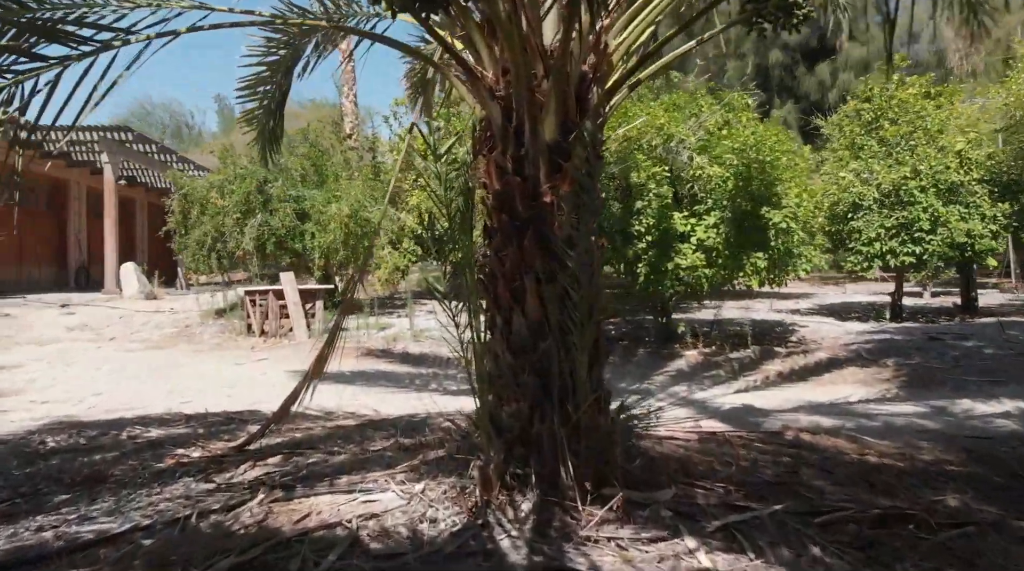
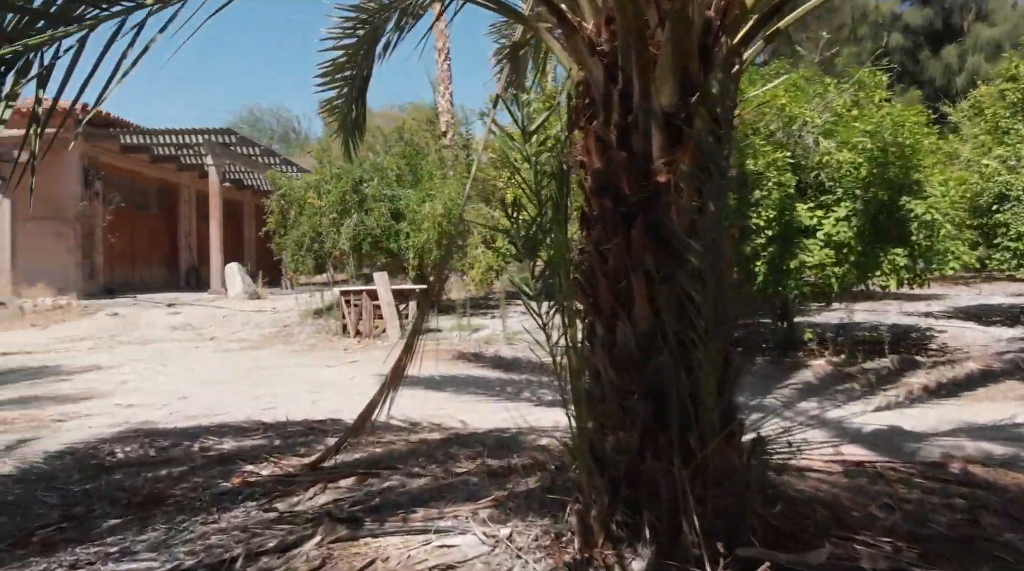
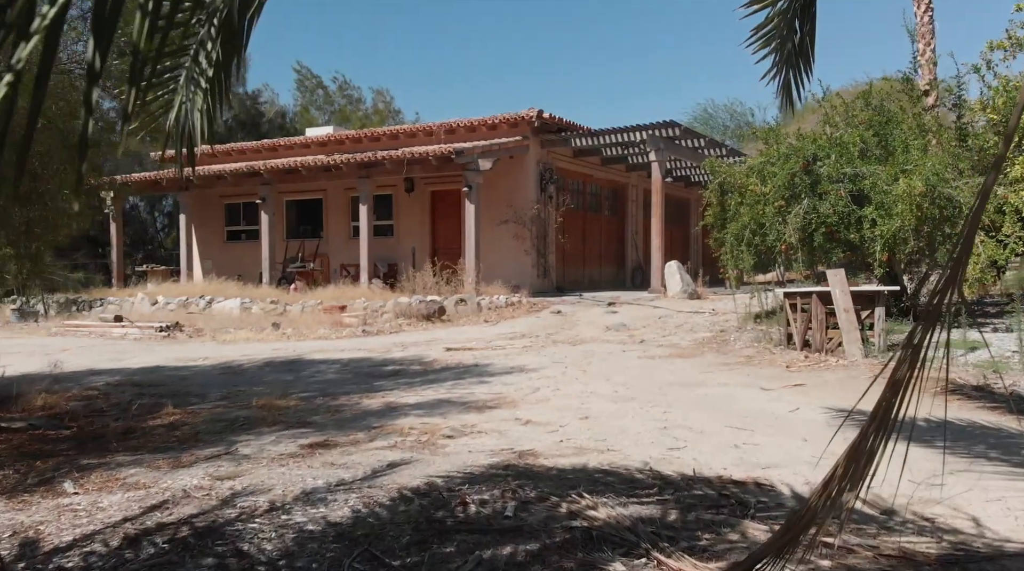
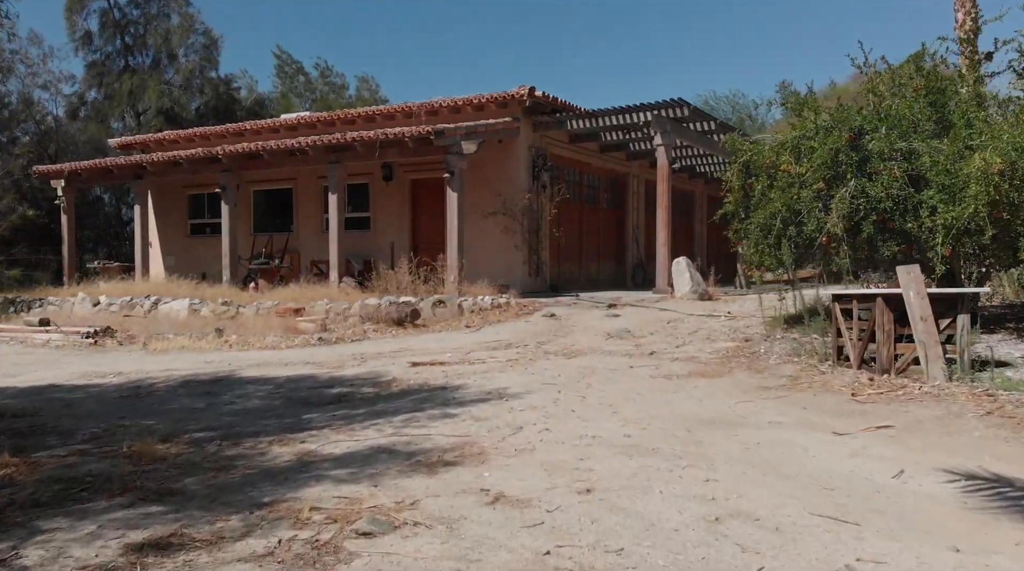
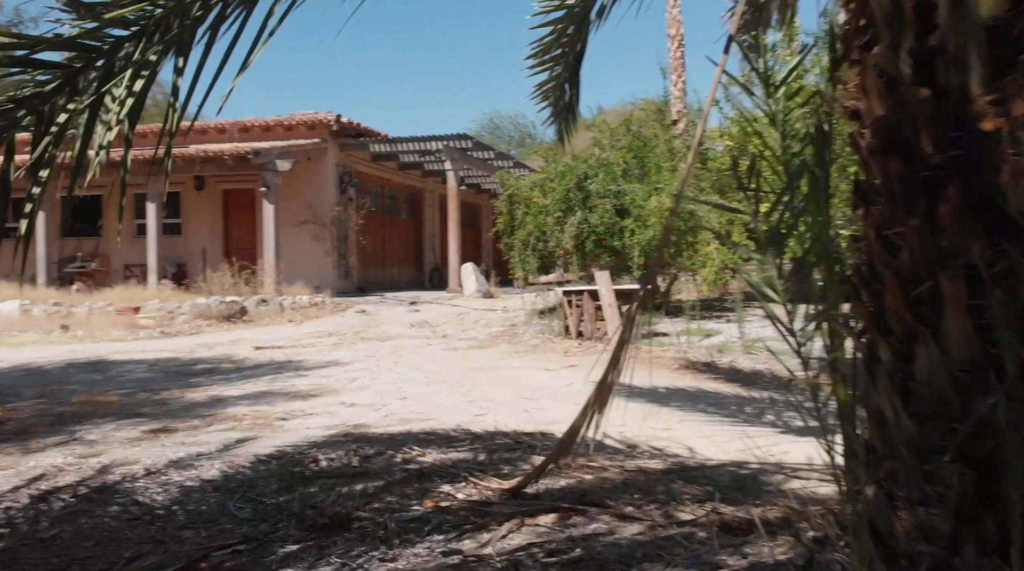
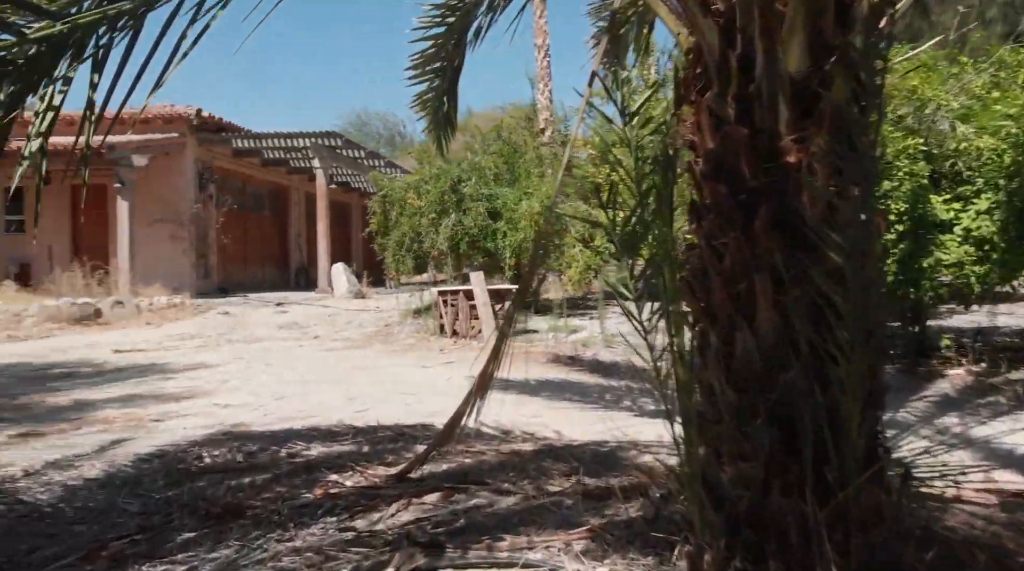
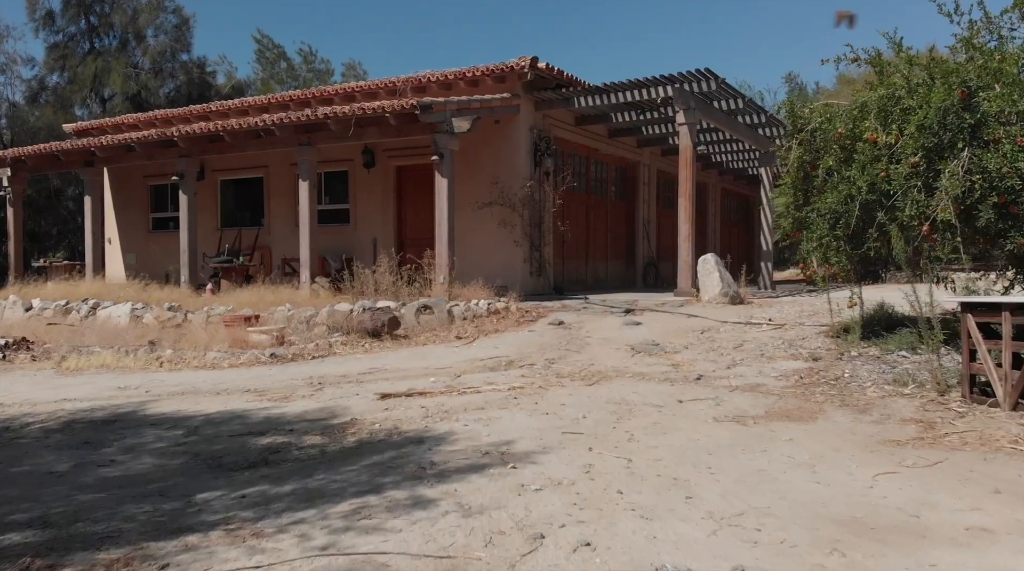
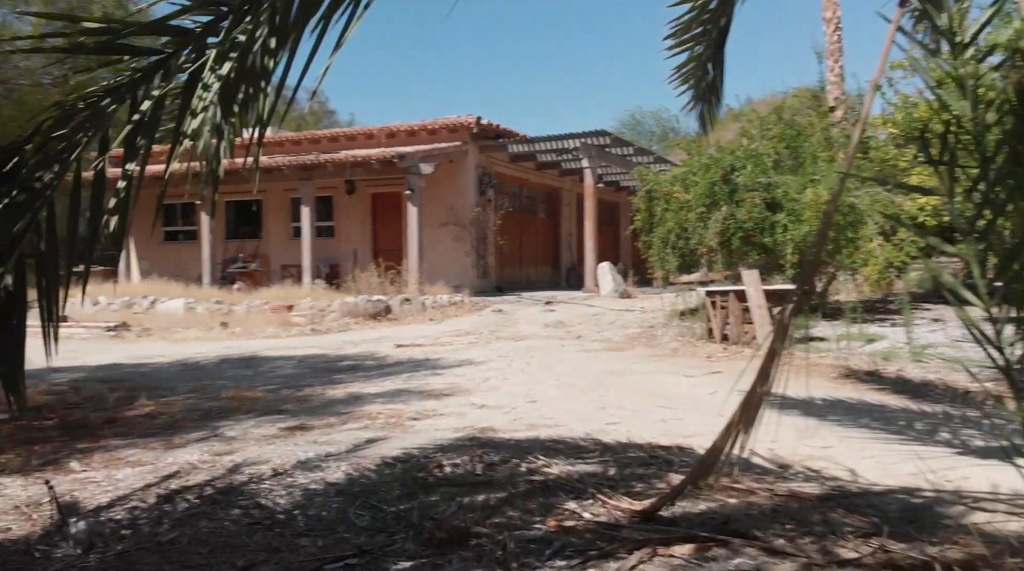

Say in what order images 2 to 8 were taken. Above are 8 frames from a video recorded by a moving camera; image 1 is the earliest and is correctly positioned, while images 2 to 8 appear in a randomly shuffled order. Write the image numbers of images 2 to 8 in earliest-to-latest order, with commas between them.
2, 6, 5, 8, 3, 4, 7
